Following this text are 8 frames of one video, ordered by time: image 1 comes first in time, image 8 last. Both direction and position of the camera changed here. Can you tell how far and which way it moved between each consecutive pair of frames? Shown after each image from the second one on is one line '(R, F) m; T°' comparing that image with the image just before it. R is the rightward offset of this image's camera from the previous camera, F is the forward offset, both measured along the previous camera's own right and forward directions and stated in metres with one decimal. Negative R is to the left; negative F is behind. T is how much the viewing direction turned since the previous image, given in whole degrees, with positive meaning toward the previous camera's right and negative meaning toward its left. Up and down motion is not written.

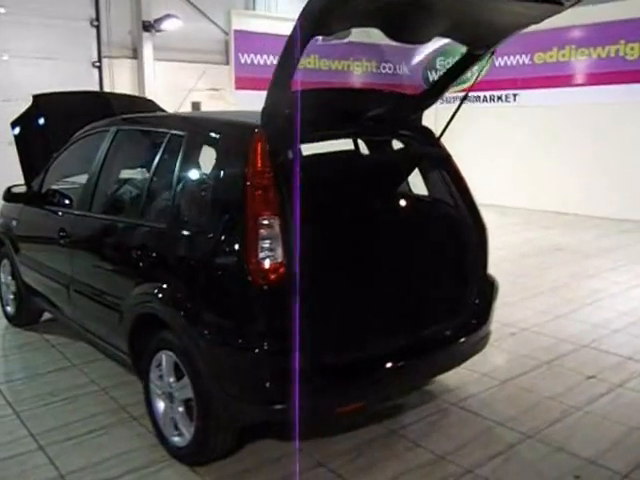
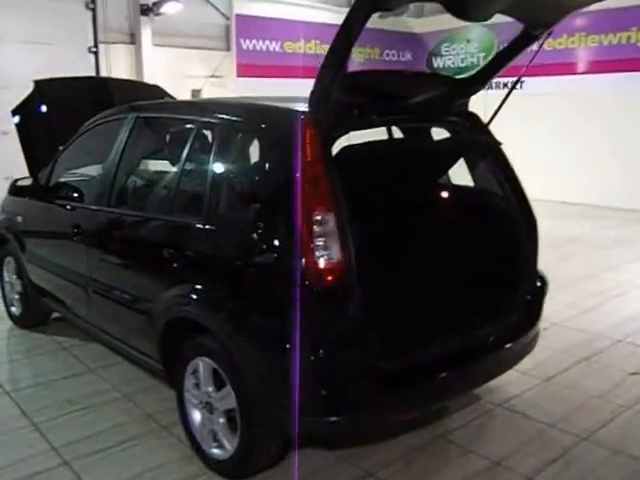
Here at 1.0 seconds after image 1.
(-0.3, +0.2) m; +2°
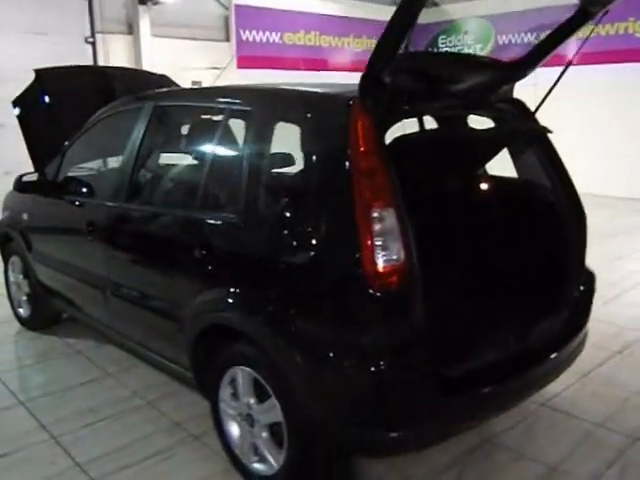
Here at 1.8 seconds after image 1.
(-0.2, +0.2) m; +2°
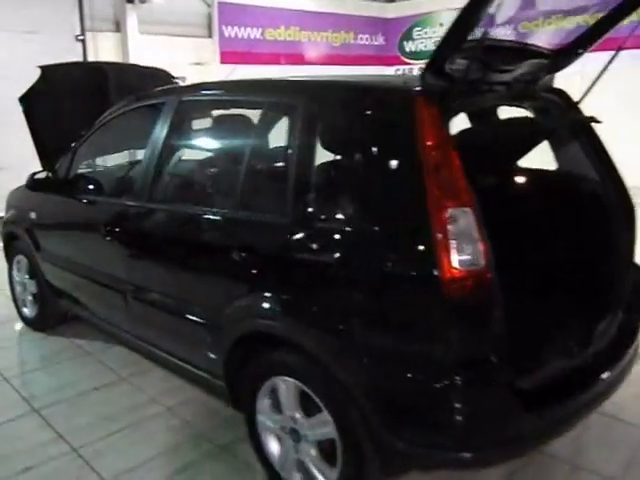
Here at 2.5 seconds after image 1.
(-0.3, +0.2) m; +3°
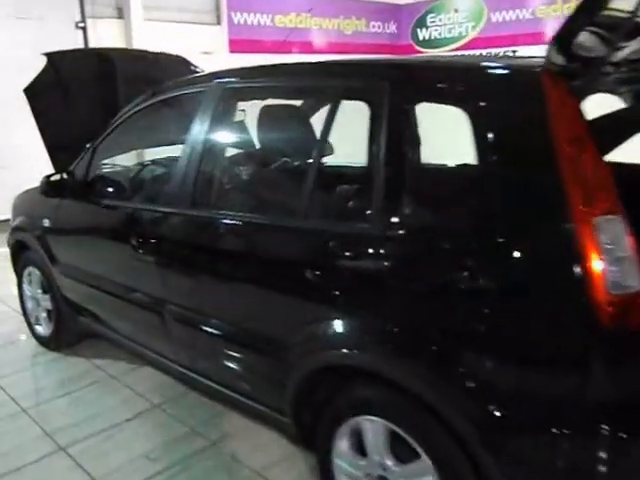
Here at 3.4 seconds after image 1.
(-0.3, +0.3) m; +2°
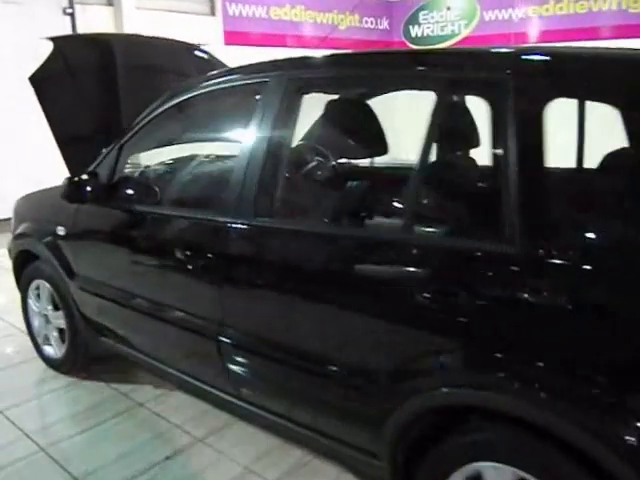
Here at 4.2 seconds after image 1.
(-0.4, +0.3) m; +4°
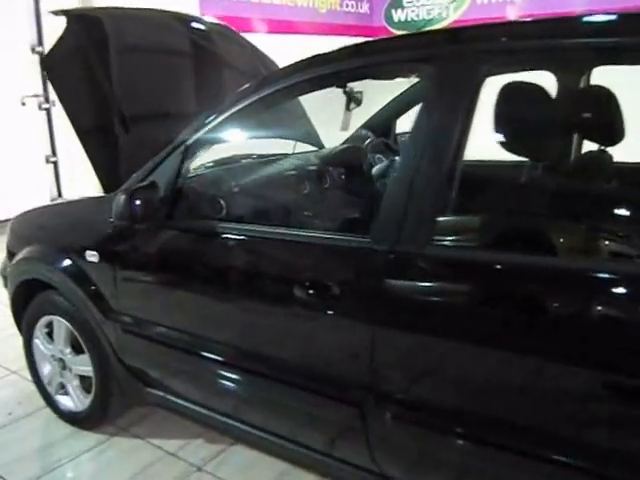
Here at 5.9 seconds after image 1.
(-0.5, +0.5) m; +6°
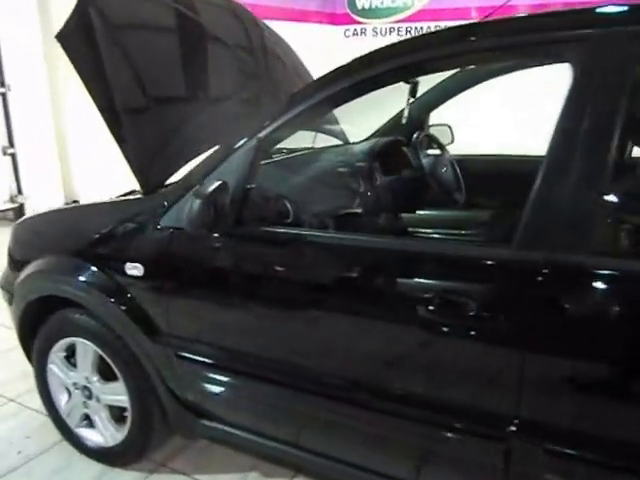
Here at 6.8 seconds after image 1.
(-0.4, +0.2) m; +7°
